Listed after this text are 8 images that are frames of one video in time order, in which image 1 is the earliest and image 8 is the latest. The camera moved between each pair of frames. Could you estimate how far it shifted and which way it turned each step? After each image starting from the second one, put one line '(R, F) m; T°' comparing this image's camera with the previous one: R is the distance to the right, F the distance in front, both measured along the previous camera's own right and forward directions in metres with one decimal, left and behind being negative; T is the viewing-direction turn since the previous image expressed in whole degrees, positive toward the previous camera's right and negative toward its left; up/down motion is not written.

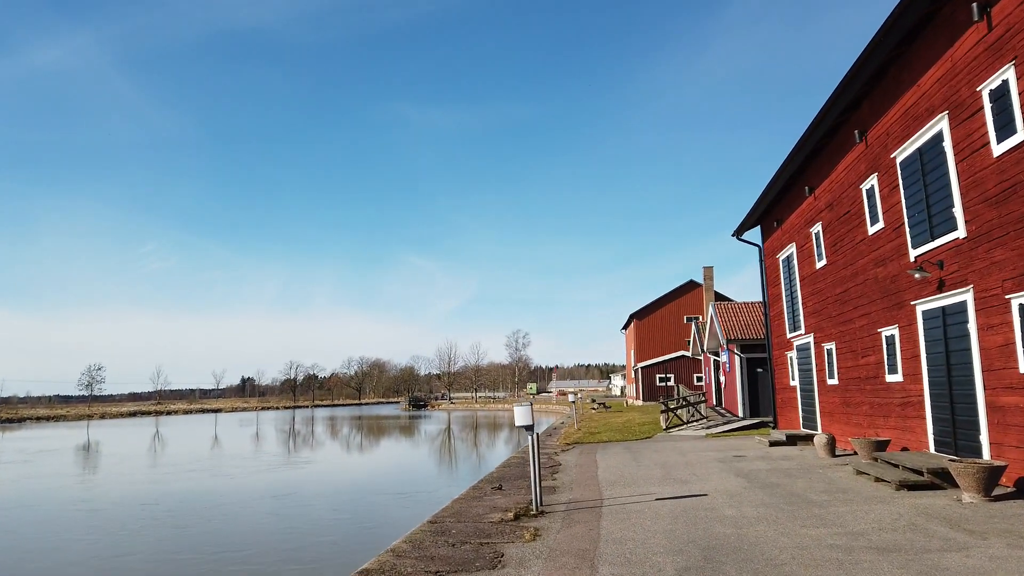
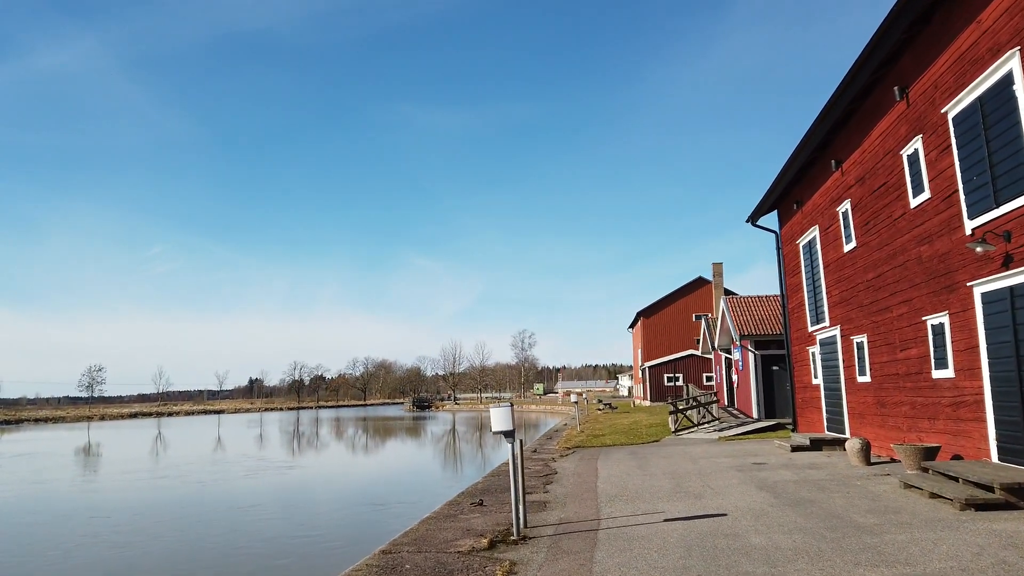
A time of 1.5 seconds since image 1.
(+0.2, +1.3) m; -1°
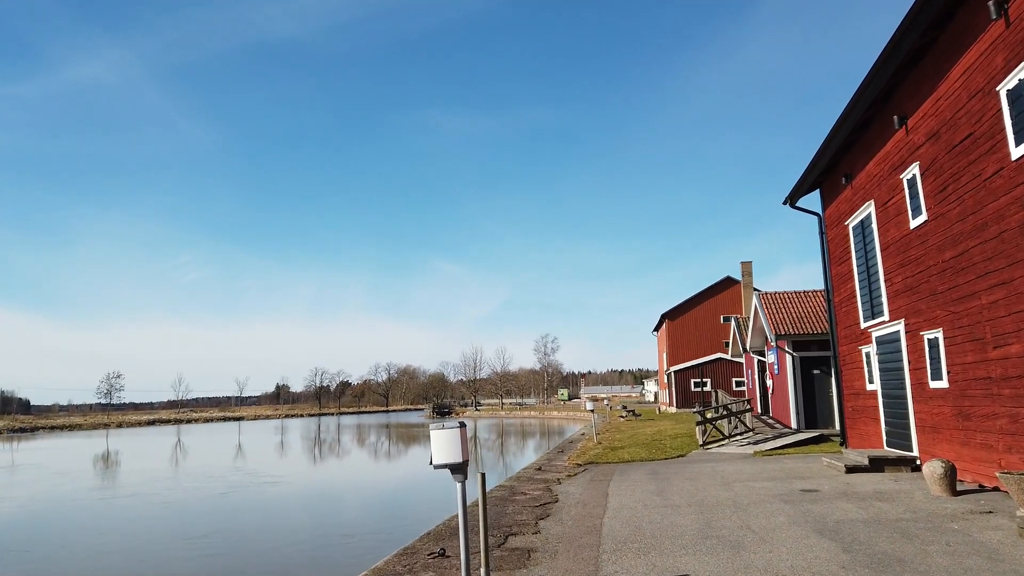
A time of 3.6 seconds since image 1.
(+0.4, +1.9) m; -2°
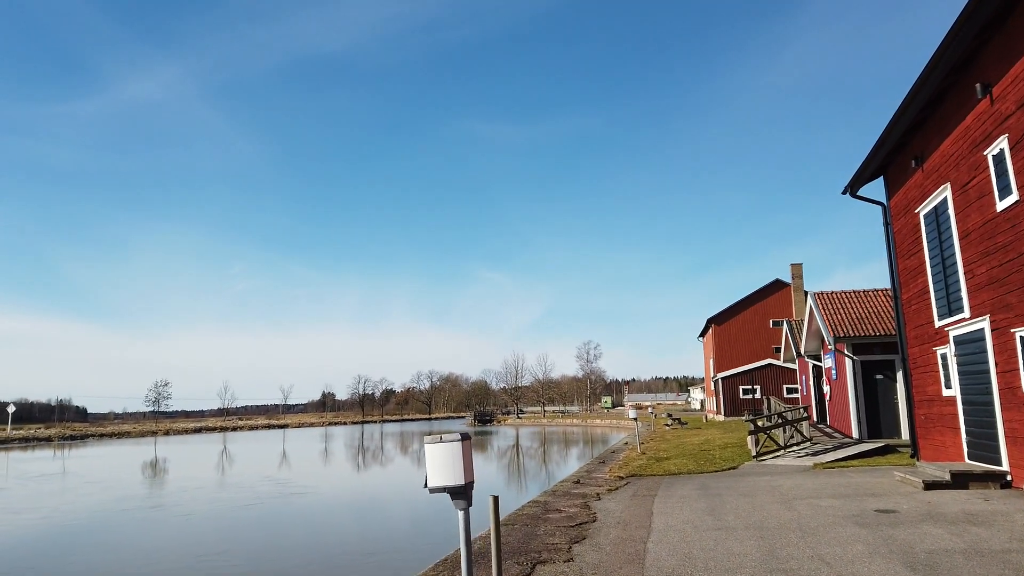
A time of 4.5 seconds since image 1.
(+0.1, +0.8) m; -3°
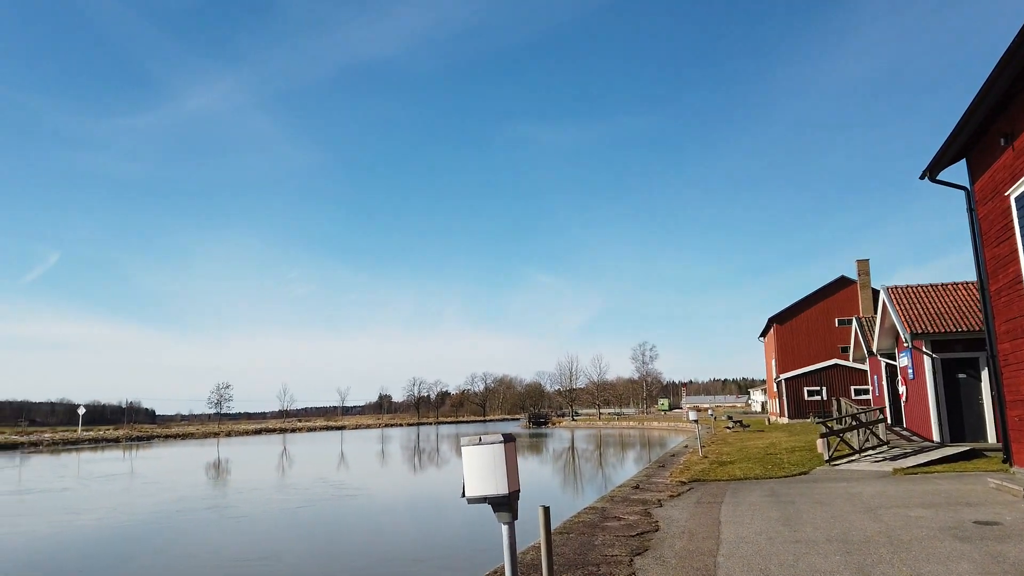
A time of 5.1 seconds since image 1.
(0.0, +0.5) m; -4°
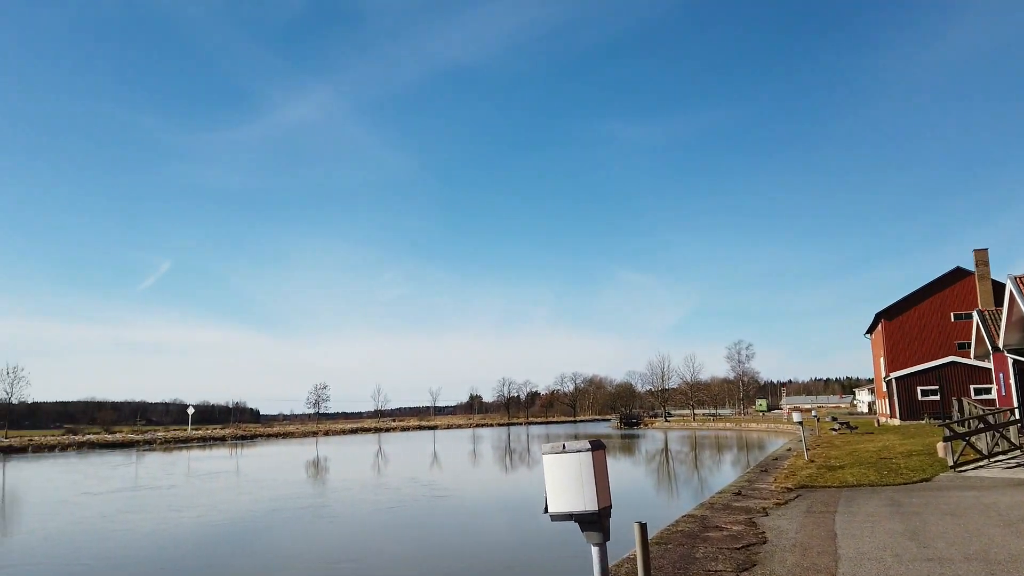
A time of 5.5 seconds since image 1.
(0.0, +0.4) m; -7°
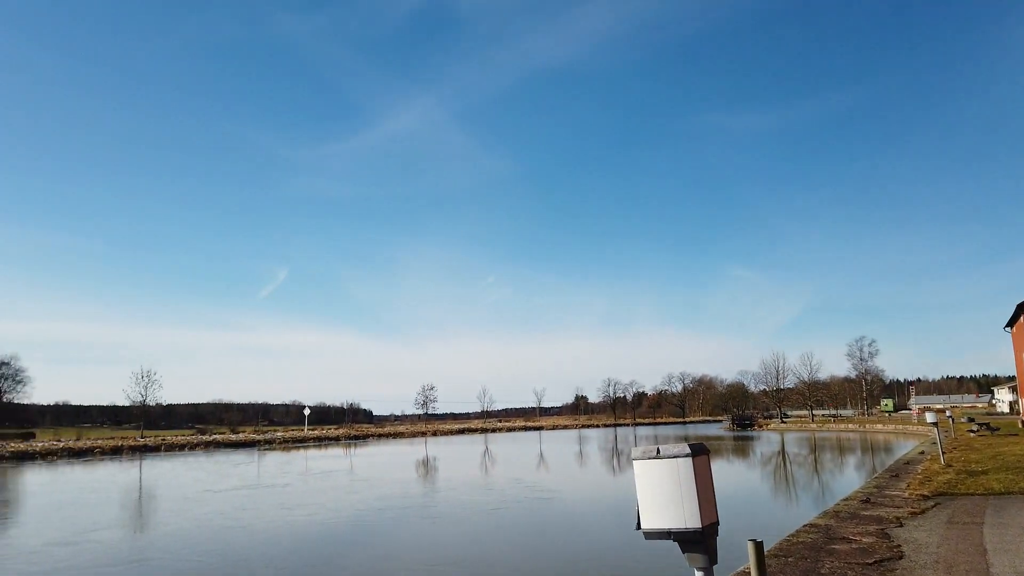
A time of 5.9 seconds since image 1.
(+0.1, +0.4) m; -8°
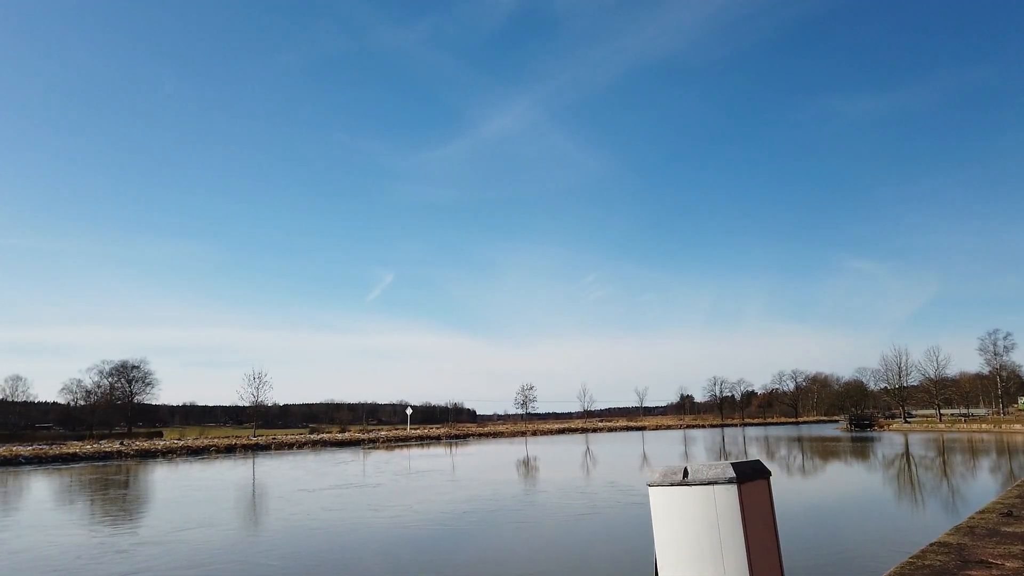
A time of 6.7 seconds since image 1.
(+0.3, +0.6) m; -8°
